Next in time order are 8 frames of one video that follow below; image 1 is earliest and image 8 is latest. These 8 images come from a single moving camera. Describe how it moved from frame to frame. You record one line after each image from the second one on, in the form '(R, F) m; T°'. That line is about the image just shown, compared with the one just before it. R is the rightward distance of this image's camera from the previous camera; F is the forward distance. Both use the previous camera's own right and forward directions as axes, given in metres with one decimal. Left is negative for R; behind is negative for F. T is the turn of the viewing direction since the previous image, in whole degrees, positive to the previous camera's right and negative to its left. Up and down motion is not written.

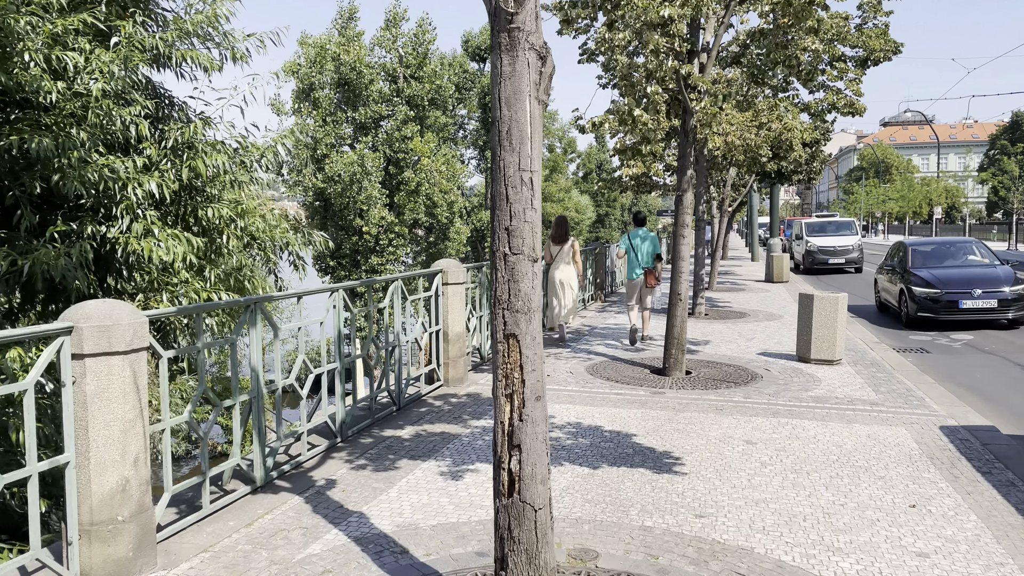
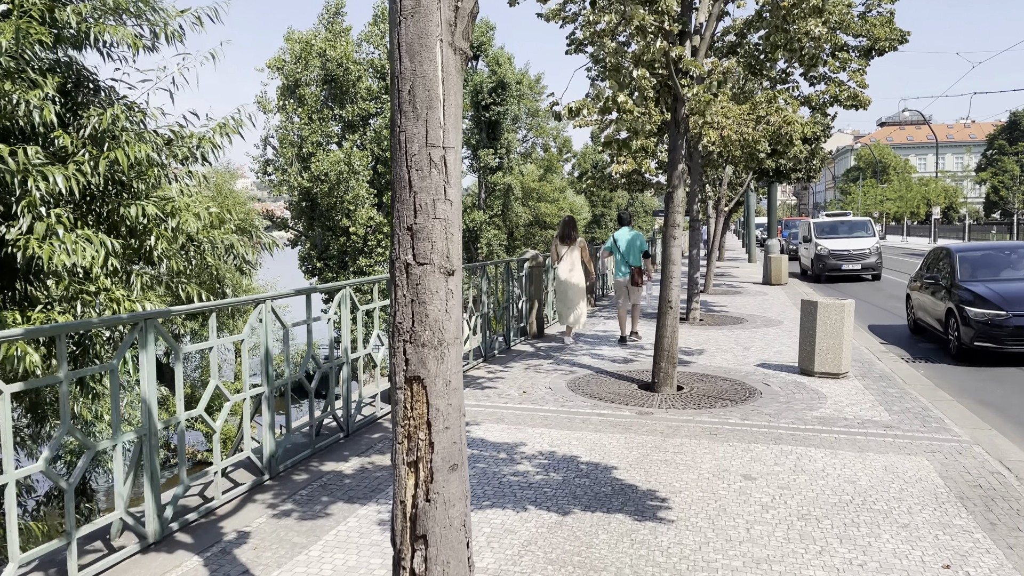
(+0.2, +0.8) m; 0°
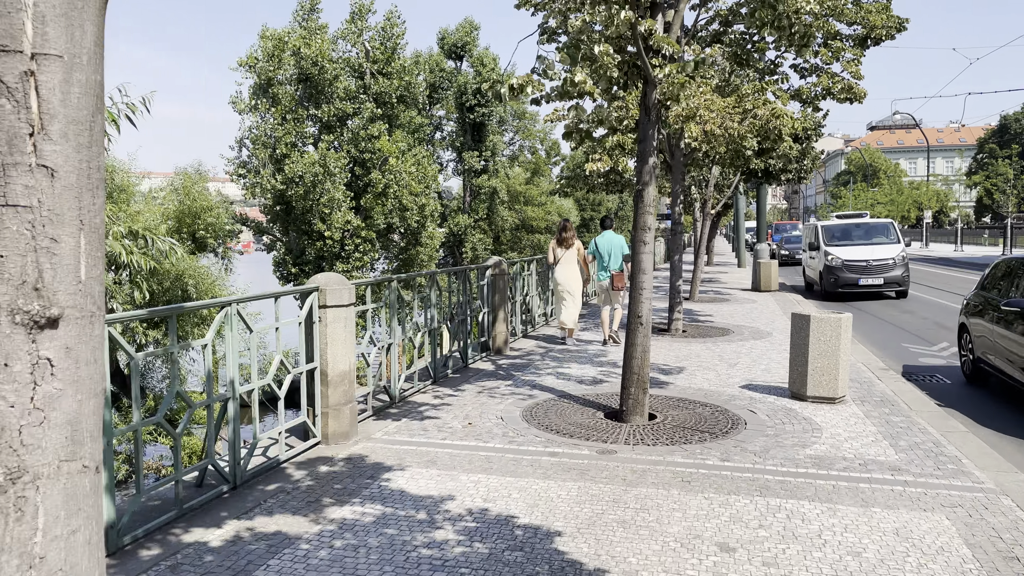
(+0.4, +1.1) m; +1°
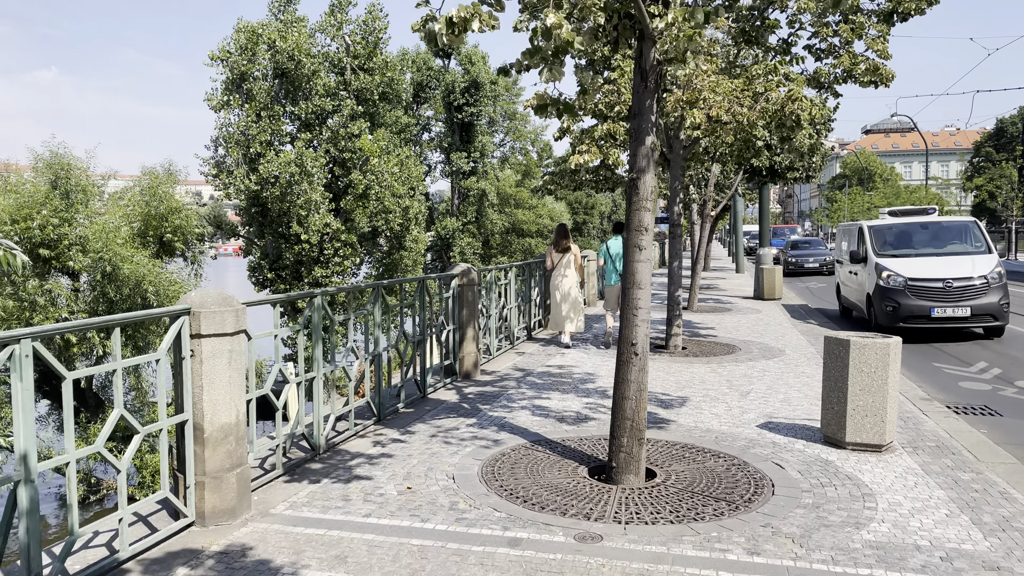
(+0.2, +1.5) m; 0°
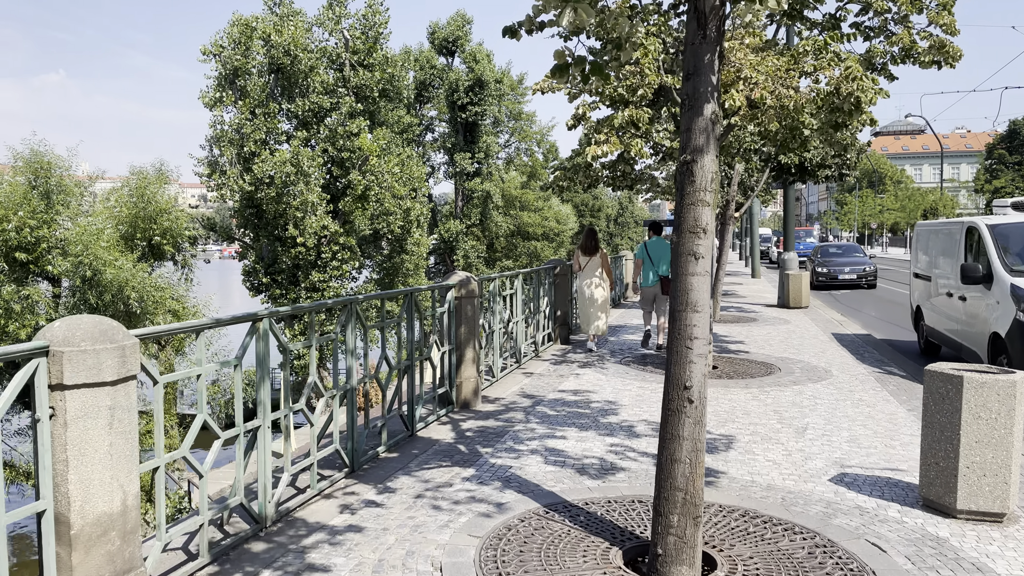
(0.0, +1.3) m; 0°
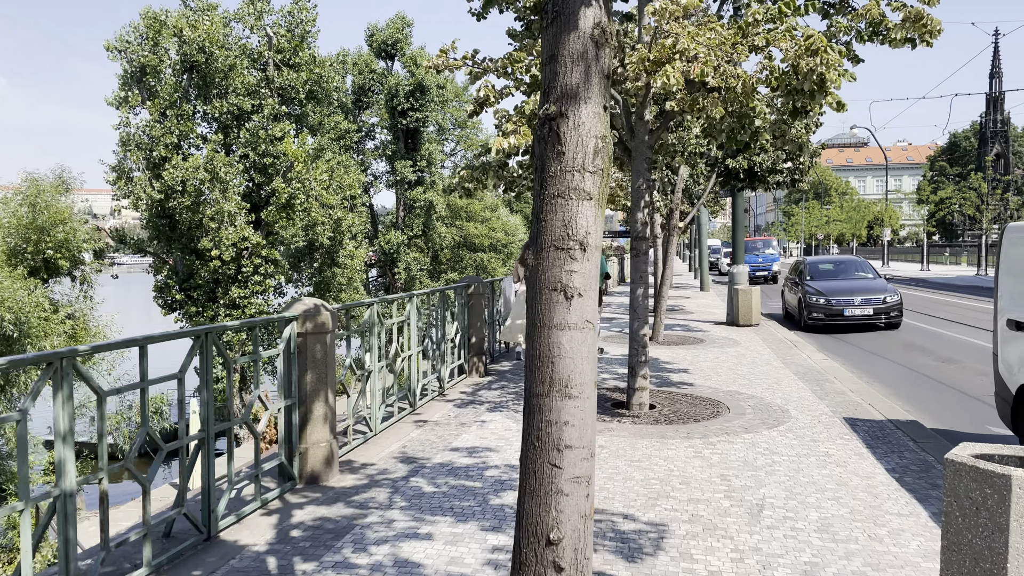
(+0.6, +1.7) m; +3°
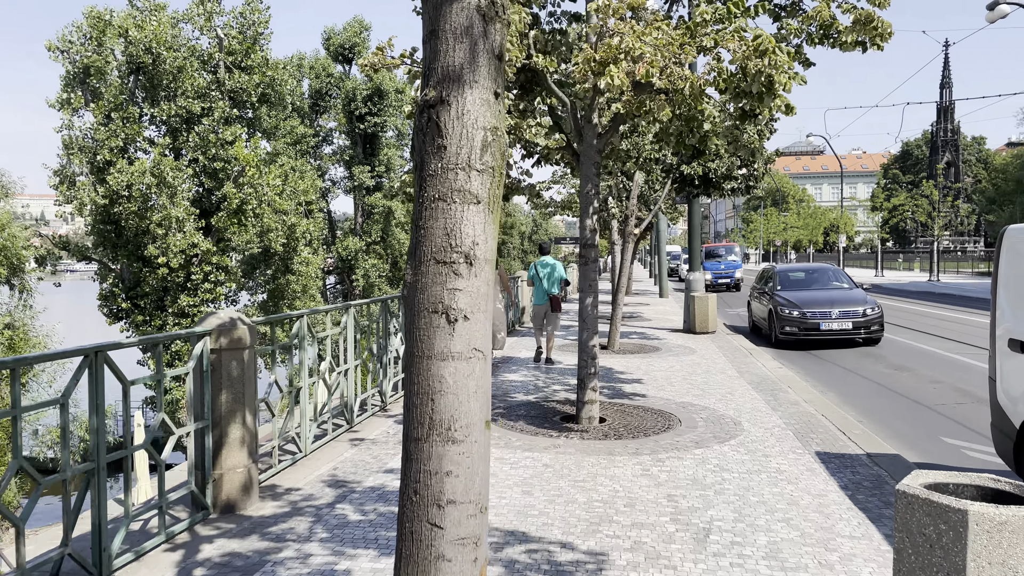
(+0.2, +0.3) m; +3°
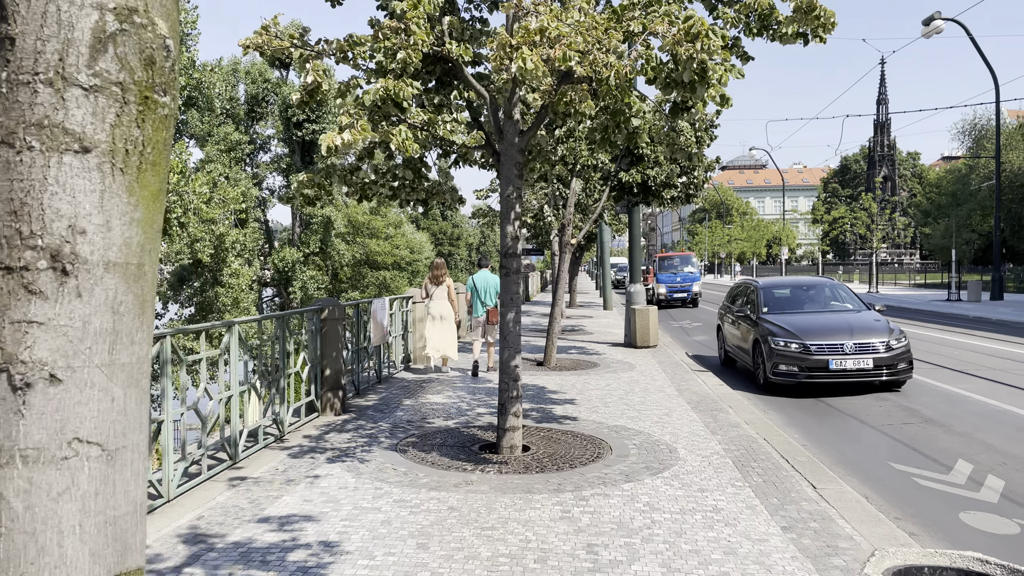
(+0.3, +0.8) m; +4°
